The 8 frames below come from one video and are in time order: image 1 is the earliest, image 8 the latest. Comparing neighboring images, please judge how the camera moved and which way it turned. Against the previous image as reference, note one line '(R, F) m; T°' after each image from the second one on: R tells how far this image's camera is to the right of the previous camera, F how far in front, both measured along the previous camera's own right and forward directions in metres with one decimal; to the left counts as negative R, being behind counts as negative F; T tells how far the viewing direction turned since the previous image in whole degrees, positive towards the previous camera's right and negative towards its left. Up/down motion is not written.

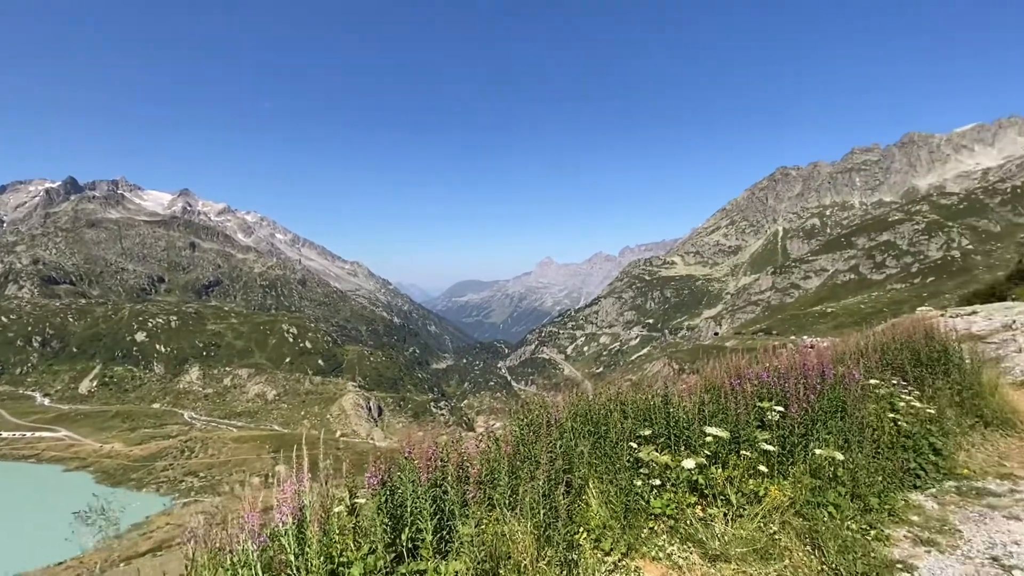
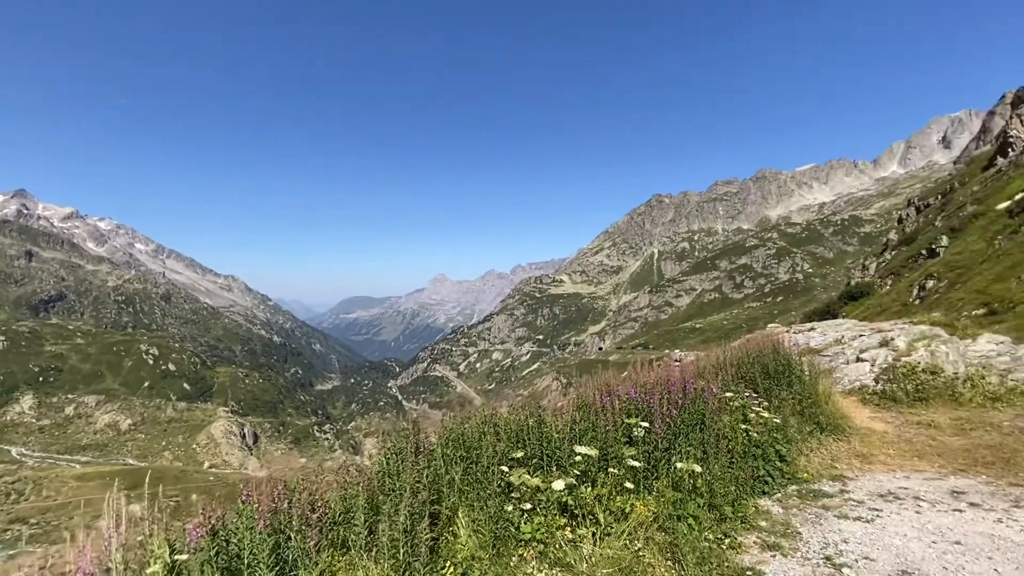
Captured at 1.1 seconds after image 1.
(+0.4, +0.4) m; +11°
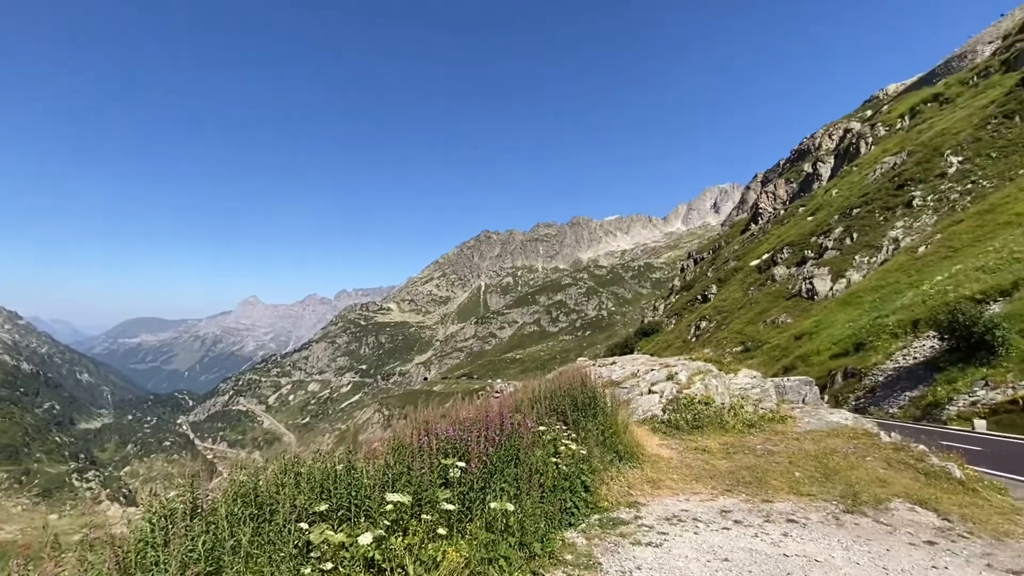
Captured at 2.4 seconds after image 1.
(+0.1, +0.3) m; +18°
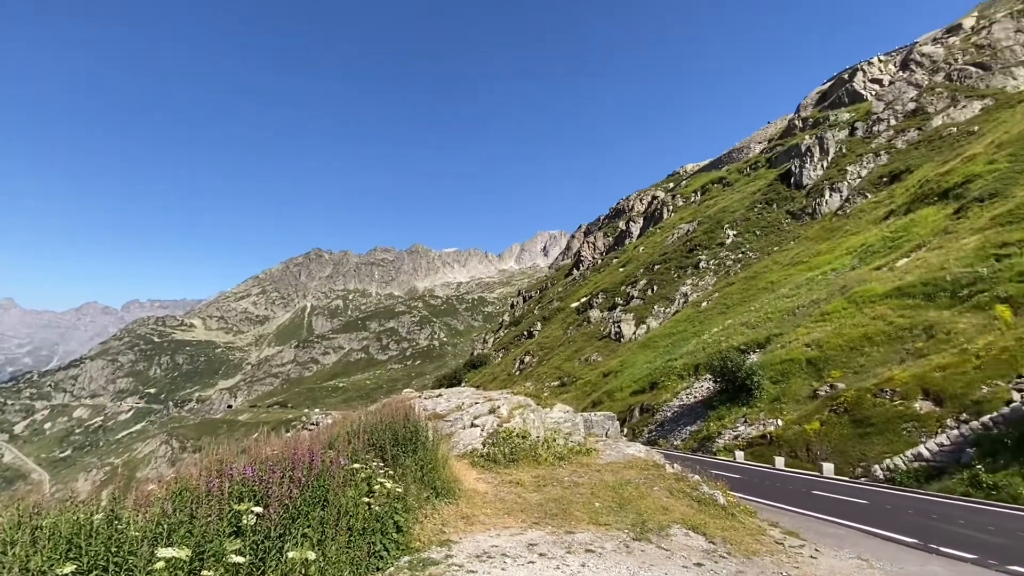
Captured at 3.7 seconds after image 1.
(+0.1, 0.0) m; +17°
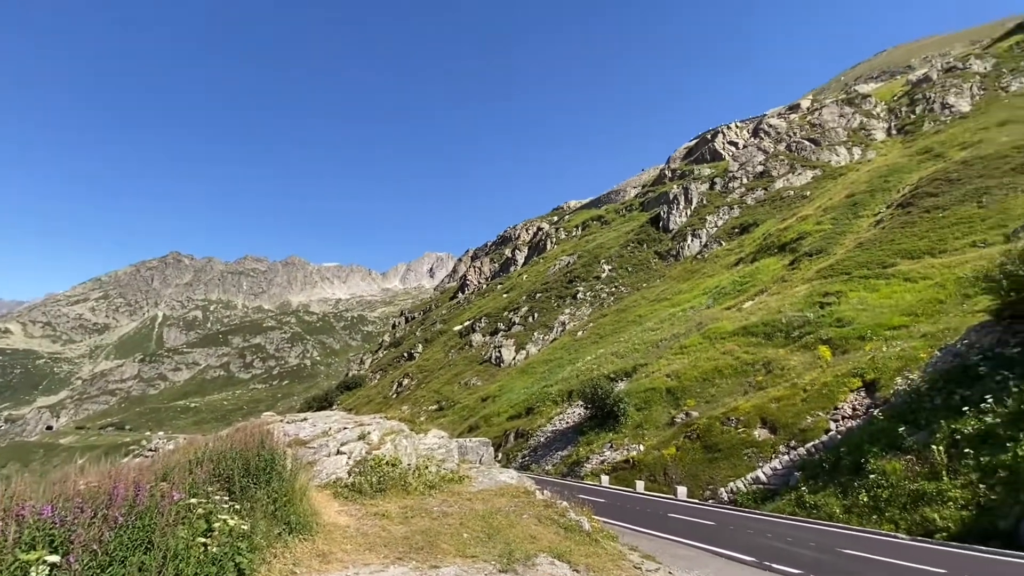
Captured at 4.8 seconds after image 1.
(+0.1, +0.2) m; +12°
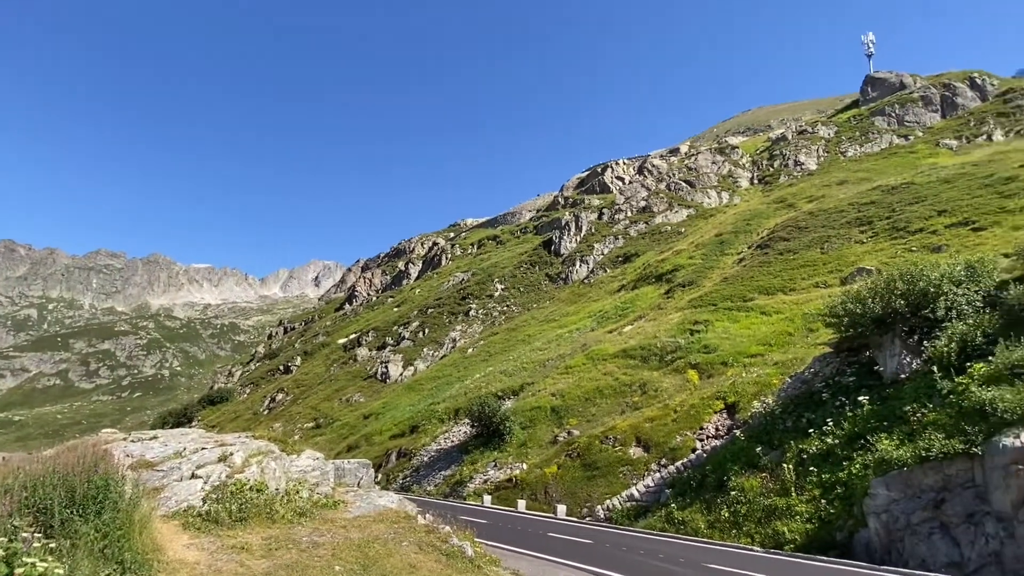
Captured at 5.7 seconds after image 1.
(0.0, +0.4) m; +11°
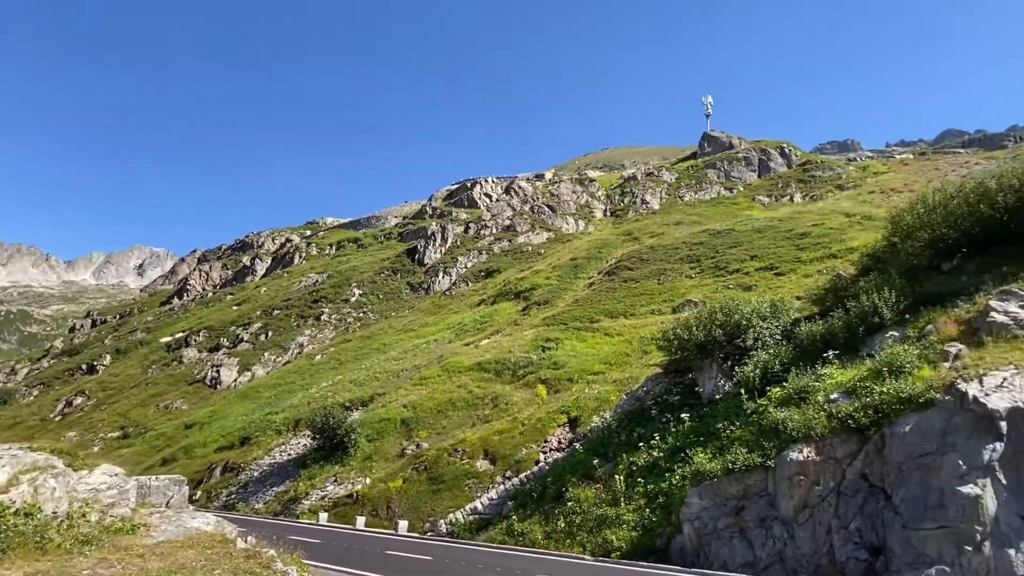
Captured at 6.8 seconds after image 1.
(+0.1, +0.3) m; +15°
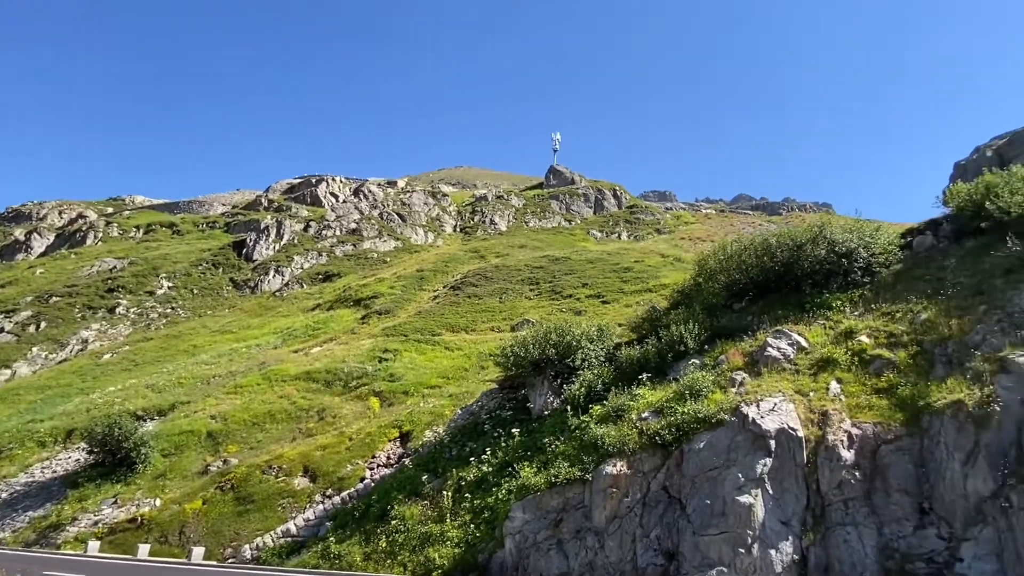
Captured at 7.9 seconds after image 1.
(0.0, +0.3) m; +16°
